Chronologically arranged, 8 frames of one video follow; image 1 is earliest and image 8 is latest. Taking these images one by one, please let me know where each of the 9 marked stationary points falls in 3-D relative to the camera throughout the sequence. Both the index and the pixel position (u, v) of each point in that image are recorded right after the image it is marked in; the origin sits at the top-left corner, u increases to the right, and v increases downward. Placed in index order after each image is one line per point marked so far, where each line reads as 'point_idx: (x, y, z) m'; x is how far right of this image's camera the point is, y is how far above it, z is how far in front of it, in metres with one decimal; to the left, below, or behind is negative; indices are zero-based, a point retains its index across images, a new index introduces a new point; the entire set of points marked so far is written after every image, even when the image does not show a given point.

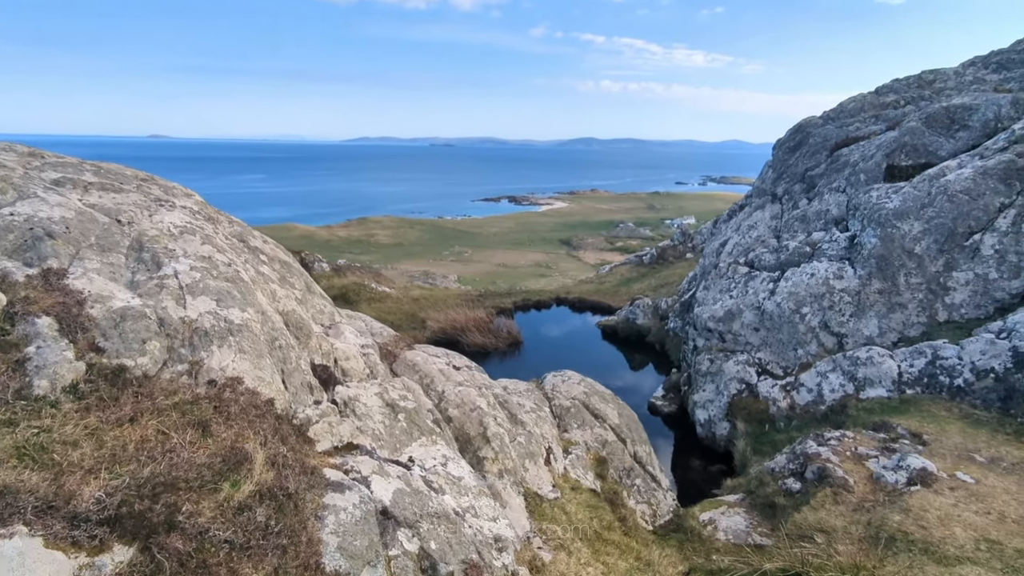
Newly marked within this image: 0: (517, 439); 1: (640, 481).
0: (+0.1, -3.7, +14.7) m
1: (+4.0, -6.0, +19.0) m
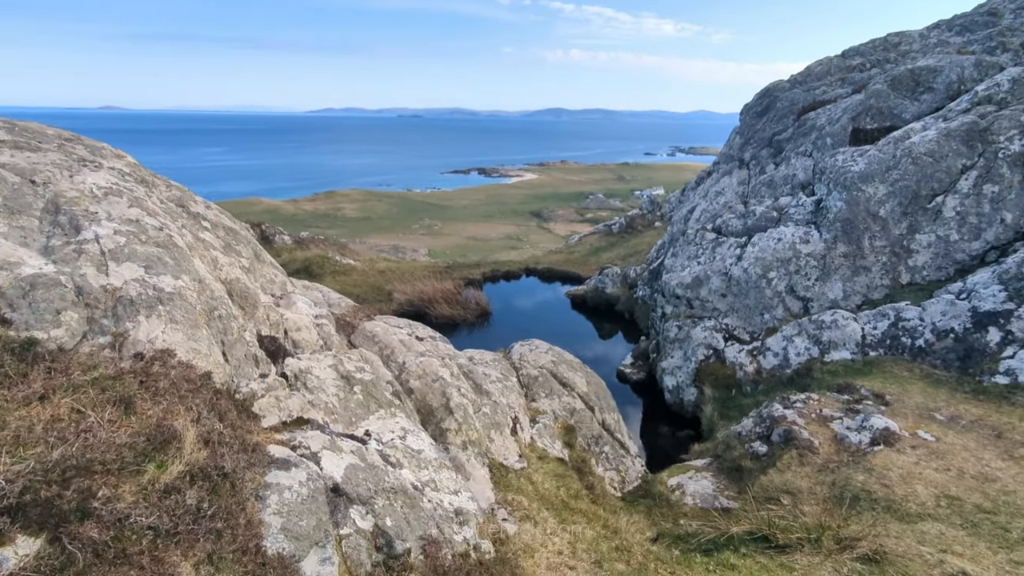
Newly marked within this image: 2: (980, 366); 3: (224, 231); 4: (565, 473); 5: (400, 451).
0: (-0.7, -2.9, +14.3) m
1: (+3.0, -4.9, +18.9) m
2: (+14.3, -2.4, +18.5) m
3: (-5.9, +1.2, +12.4) m
4: (+1.2, -4.4, +14.3) m
5: (-1.8, -2.6, +9.9) m
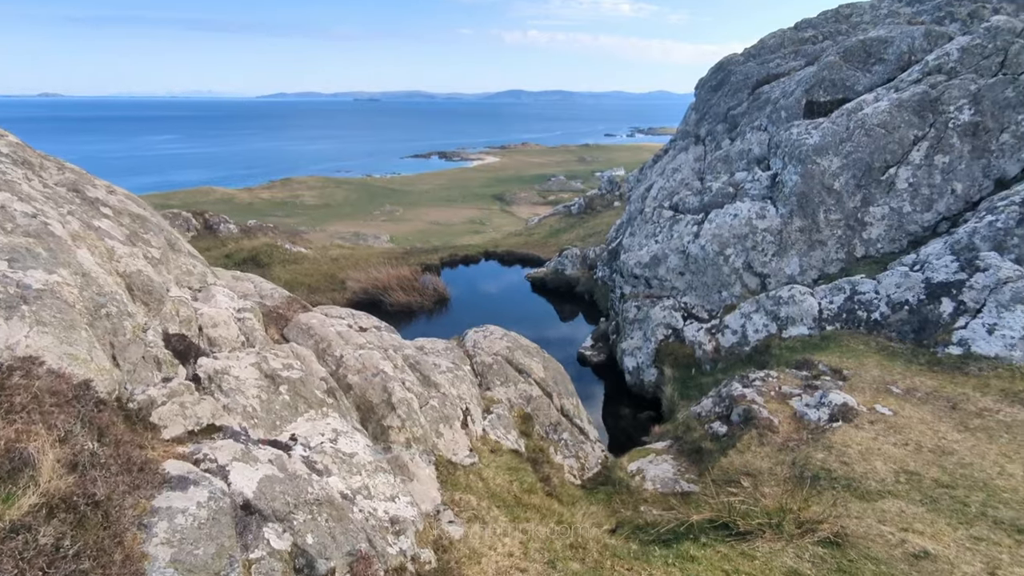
0: (-1.8, -2.5, +13.4) m
1: (+1.7, -4.4, +18.3) m
2: (+12.8, -1.5, +18.5) m
3: (-7.0, +1.3, +11.1) m
4: (+0.2, -4.0, +13.6) m
5: (-2.7, -2.5, +9.0) m
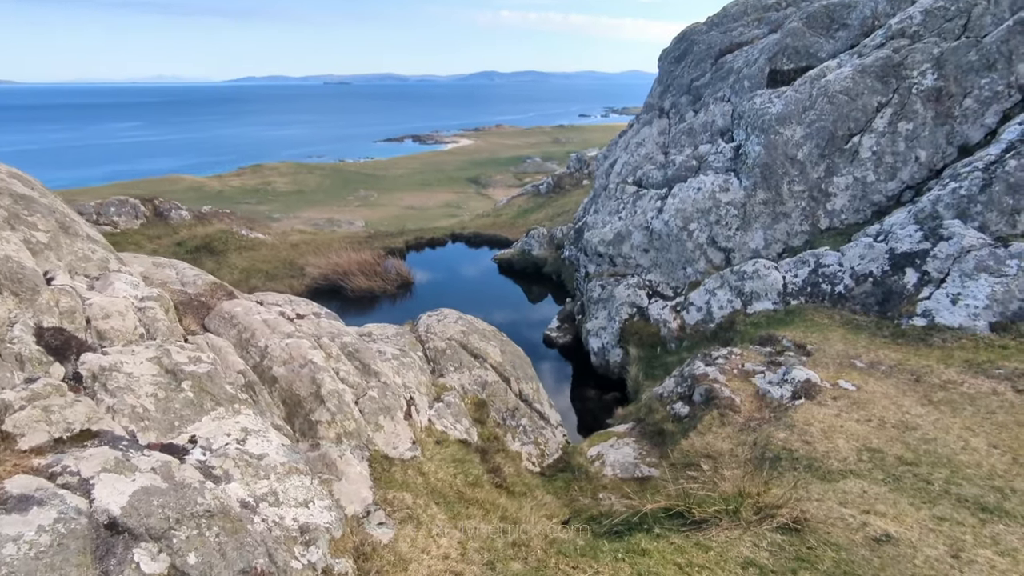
0: (-3.0, -2.2, +12.5) m
1: (+0.4, -3.8, +17.5) m
2: (+11.5, -0.6, +18.1) m
3: (-8.2, +1.4, +9.9) m
4: (-1.0, -3.6, +12.8) m
5: (-3.7, -2.3, +8.0) m
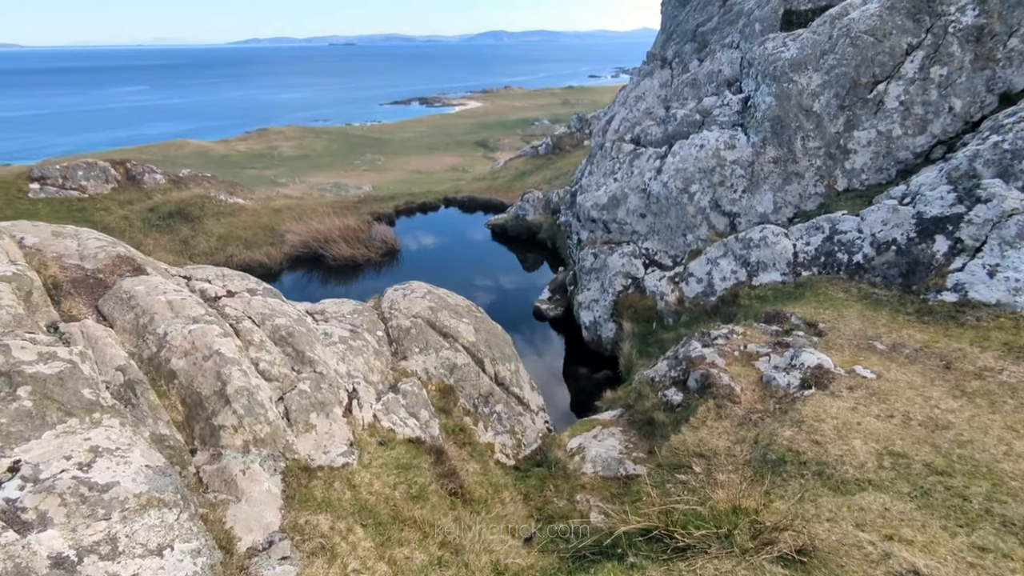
0: (-3.8, -1.7, +10.6) m
1: (-0.3, -3.1, +15.6) m
2: (+10.8, +0.2, +15.8) m
3: (-9.0, +1.7, +7.9) m
4: (-1.7, -3.1, +10.9) m
5: (-4.5, -2.1, +6.1) m
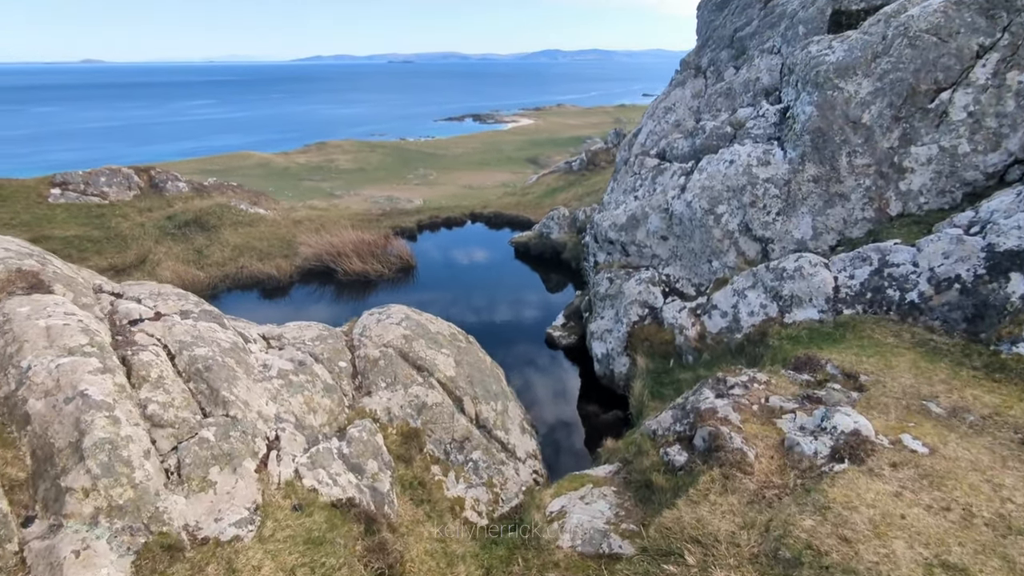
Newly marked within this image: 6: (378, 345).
0: (-4.6, -2.1, +8.8) m
1: (-0.8, -3.7, +13.5) m
2: (+10.3, -0.9, +13.0) m
3: (-9.9, +1.6, +6.6) m
4: (-2.6, -3.6, +9.0) m
5: (-5.7, -2.3, +4.4) m
6: (-3.2, -1.3, +14.5) m
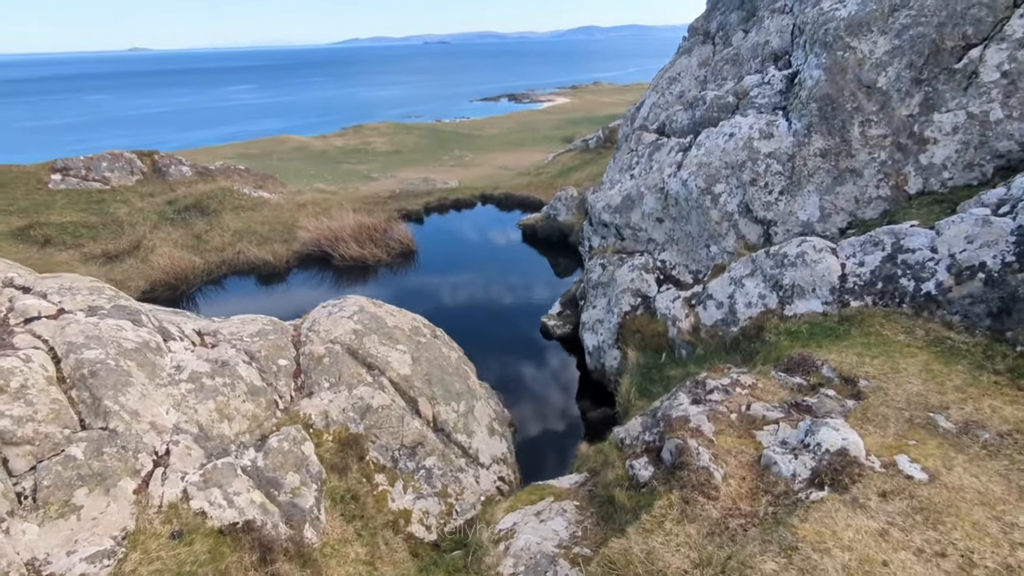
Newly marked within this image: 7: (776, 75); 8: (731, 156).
0: (-5.8, -2.1, +7.7) m
1: (-1.8, -3.6, +12.3) m
2: (+9.3, -0.7, +11.0) m
3: (-11.2, +1.5, +5.7) m
4: (-3.8, -3.5, +7.9) m
5: (-7.2, -2.4, +3.5) m
6: (-4.1, -1.1, +13.3) m
7: (+7.5, +6.0, +17.3) m
8: (+6.0, +3.6, +16.7) m
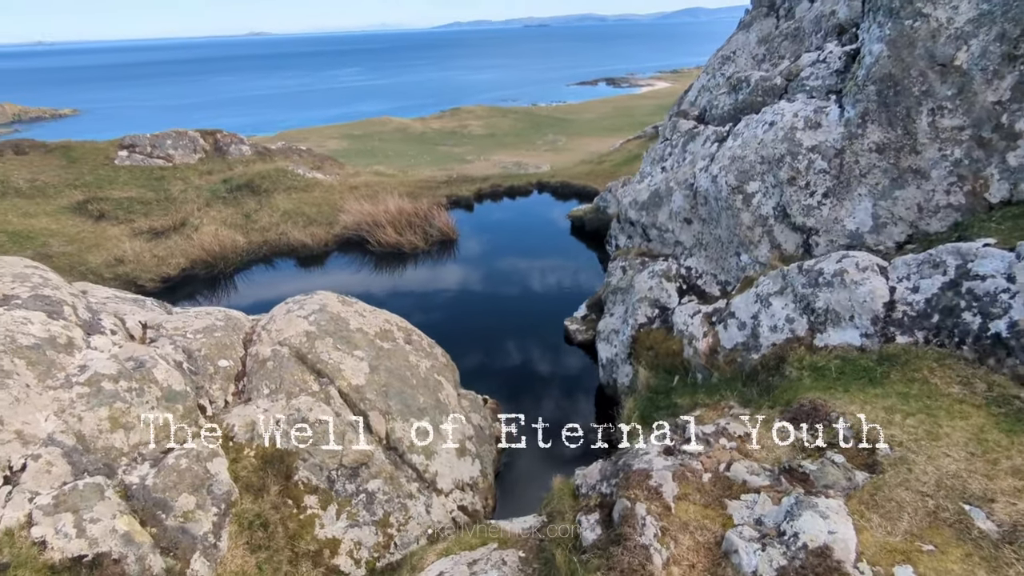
0: (-7.3, -2.1, +7.0) m
1: (-2.7, -3.6, +11.0) m
2: (+8.2, -1.4, +8.1) m
3: (-12.8, +1.8, +5.7) m
4: (-5.4, -3.6, +6.9) m
5: (-9.3, -2.4, +3.0) m
6: (-4.7, -1.1, +12.2) m
7: (+7.6, +5.5, +14.3) m
8: (+6.0, +3.2, +14.0) m
